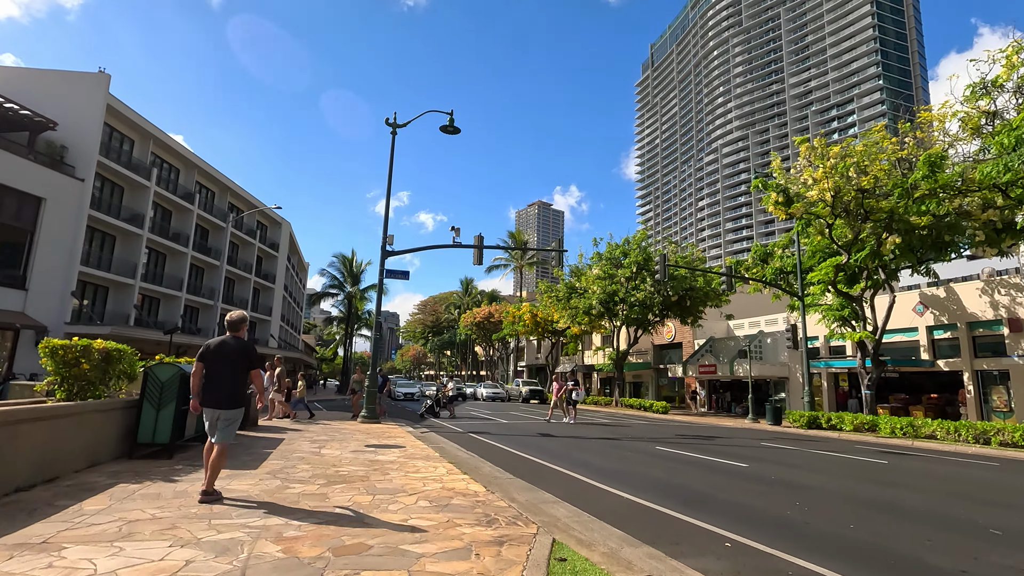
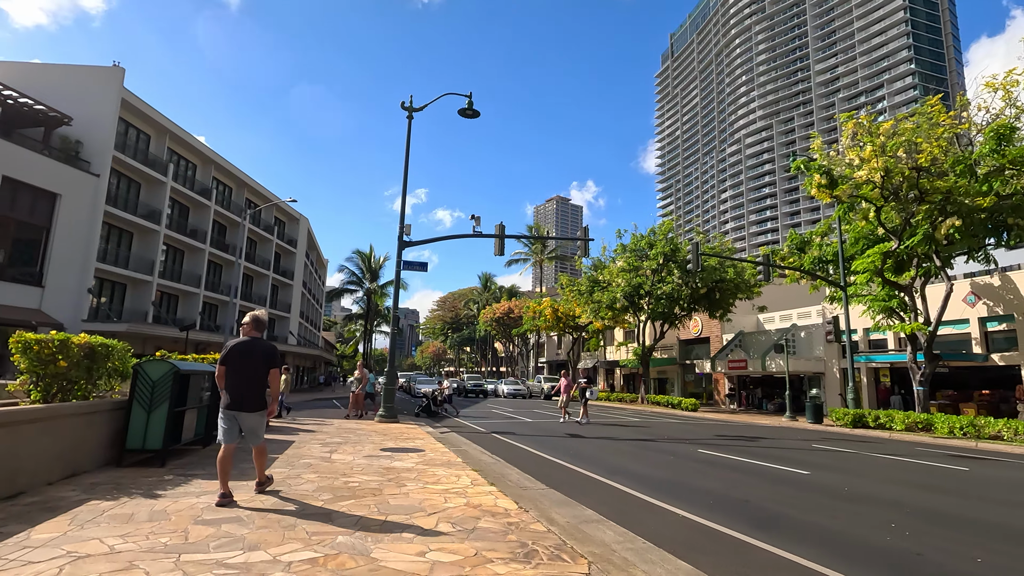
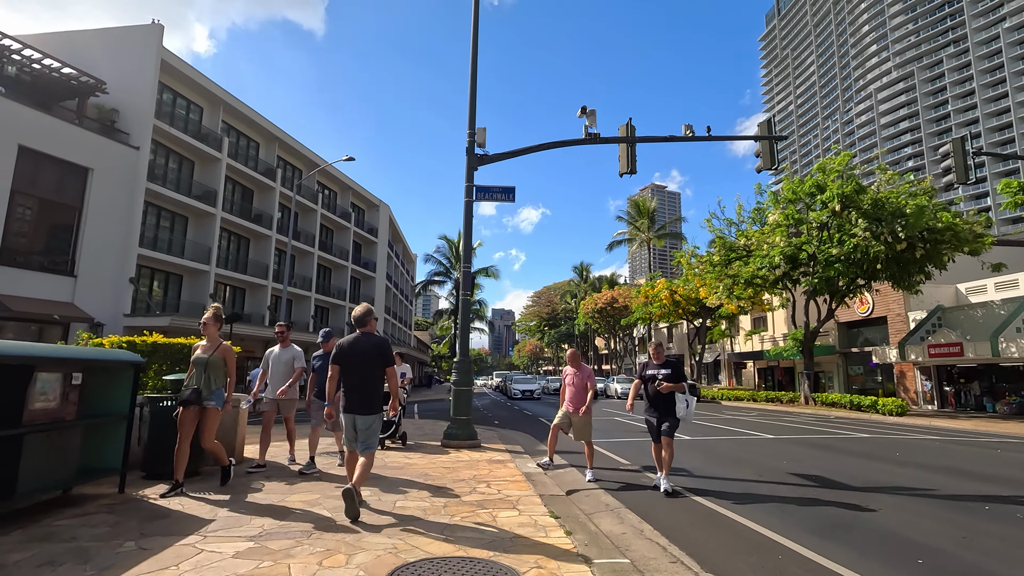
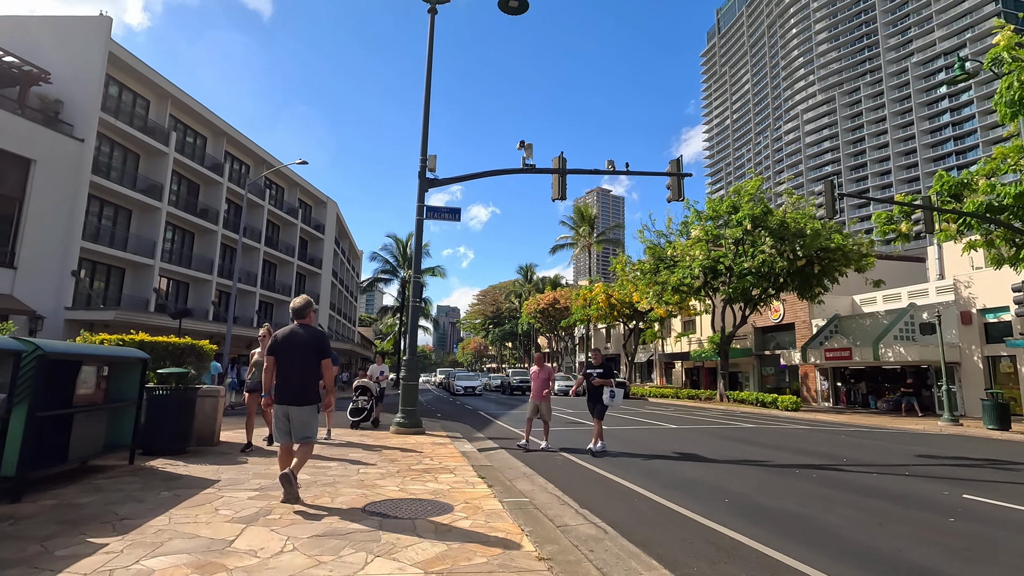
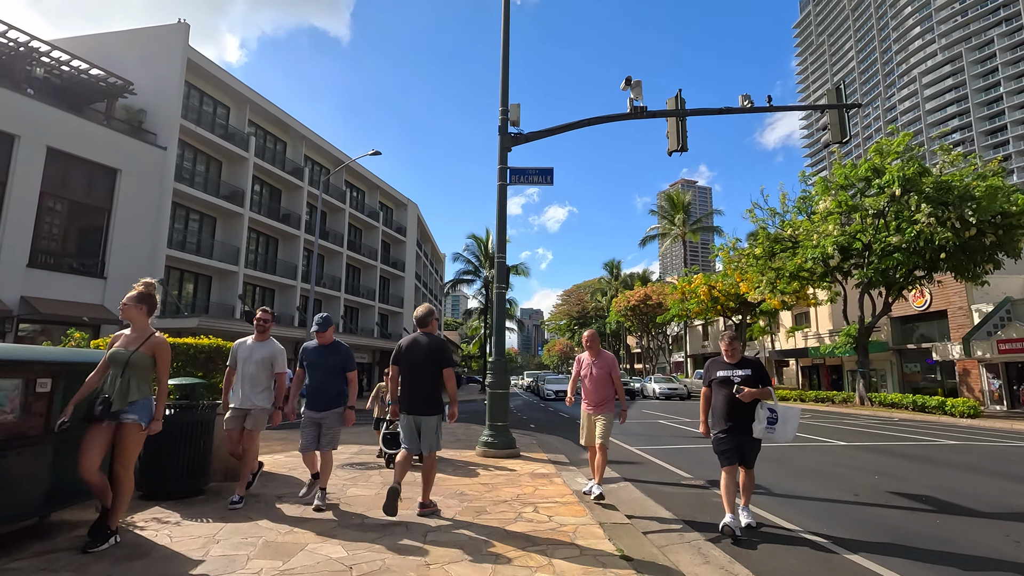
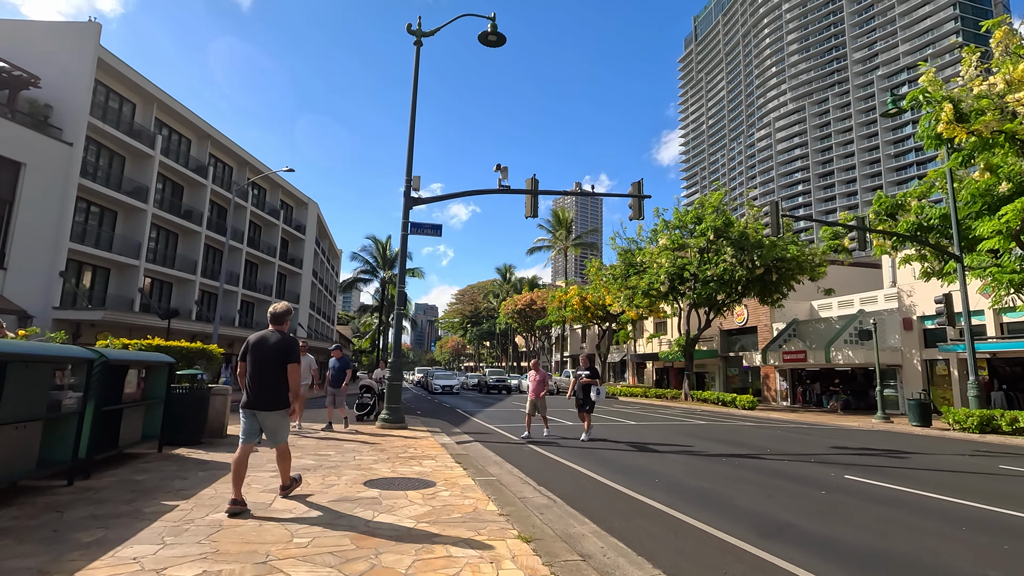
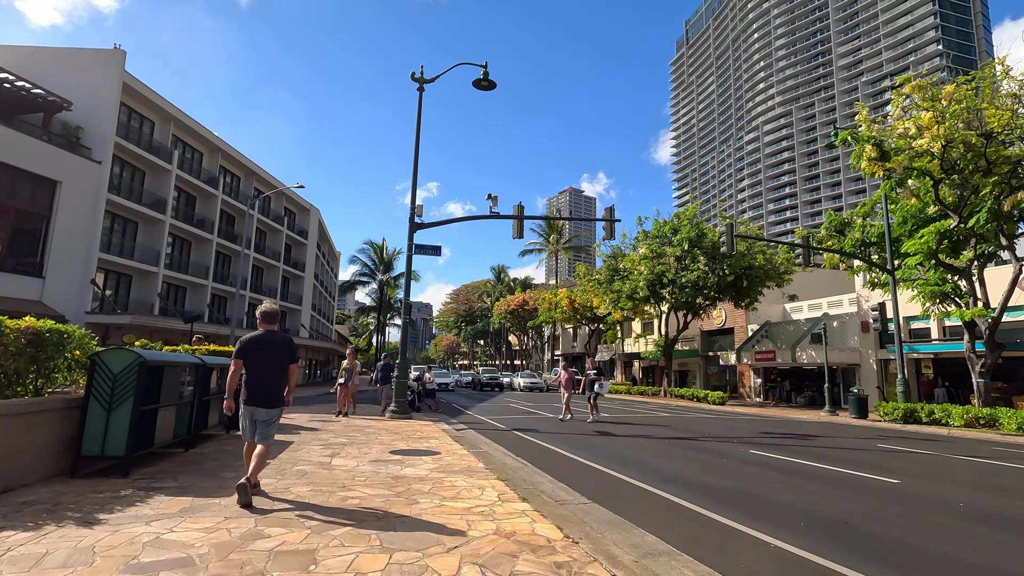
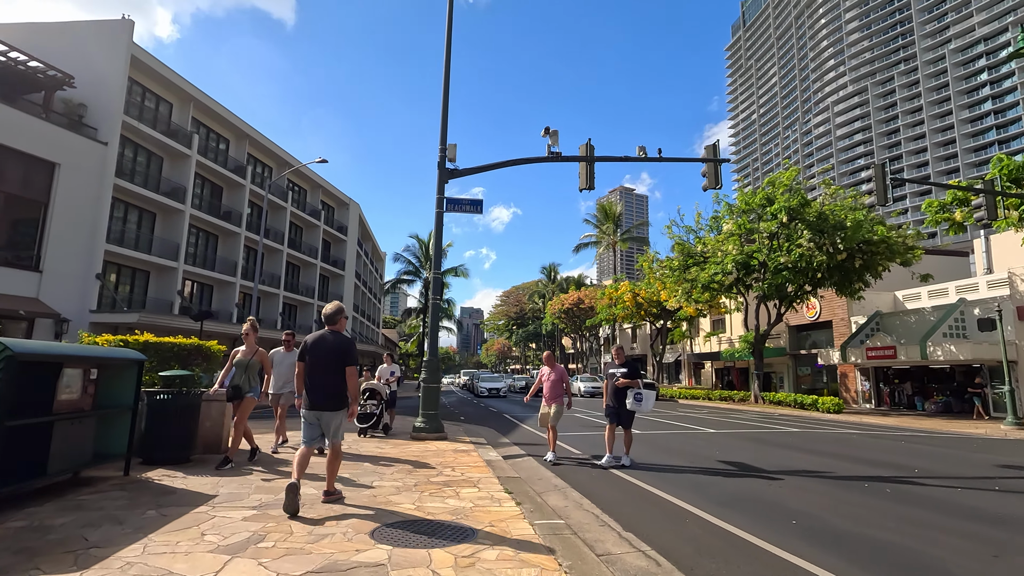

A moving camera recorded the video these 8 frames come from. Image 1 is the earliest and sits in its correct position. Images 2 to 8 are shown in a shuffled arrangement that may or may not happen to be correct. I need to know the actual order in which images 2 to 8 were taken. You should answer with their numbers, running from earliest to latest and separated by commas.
2, 7, 6, 4, 8, 3, 5
